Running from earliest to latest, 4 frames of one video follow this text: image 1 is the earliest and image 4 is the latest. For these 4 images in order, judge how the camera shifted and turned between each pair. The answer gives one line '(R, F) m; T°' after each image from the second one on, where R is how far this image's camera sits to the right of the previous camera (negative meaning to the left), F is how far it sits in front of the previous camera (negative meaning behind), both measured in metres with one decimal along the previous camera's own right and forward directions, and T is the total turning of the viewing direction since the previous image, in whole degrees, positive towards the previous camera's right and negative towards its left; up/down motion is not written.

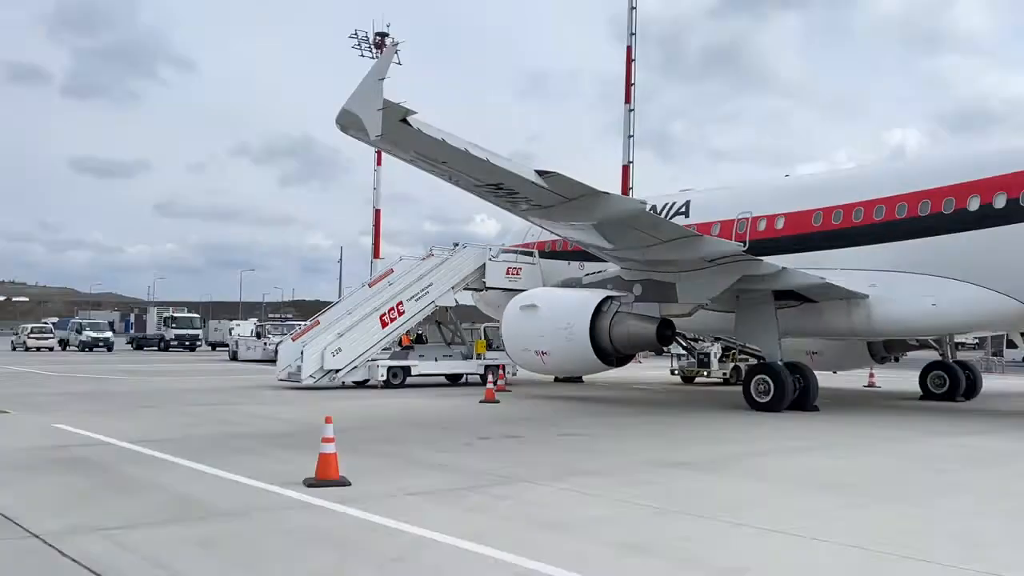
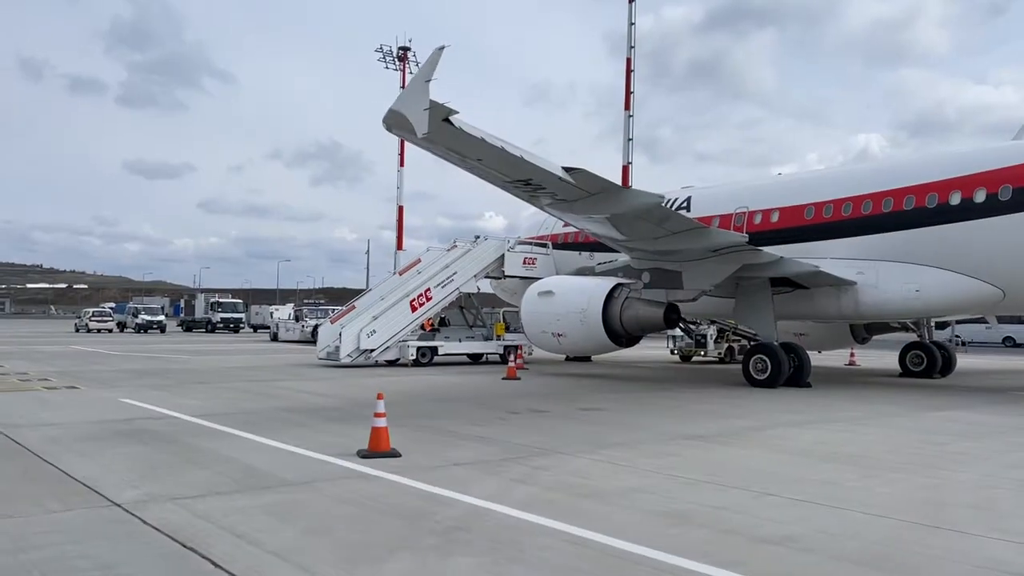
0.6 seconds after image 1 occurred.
(-0.3, -0.7) m; 0°
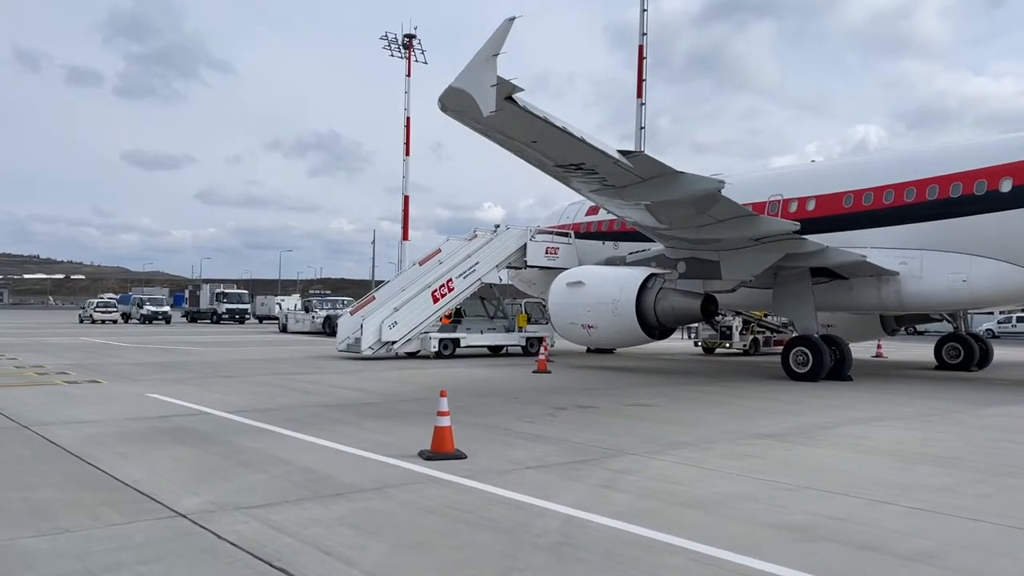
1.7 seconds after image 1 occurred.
(-0.5, +0.5) m; 0°
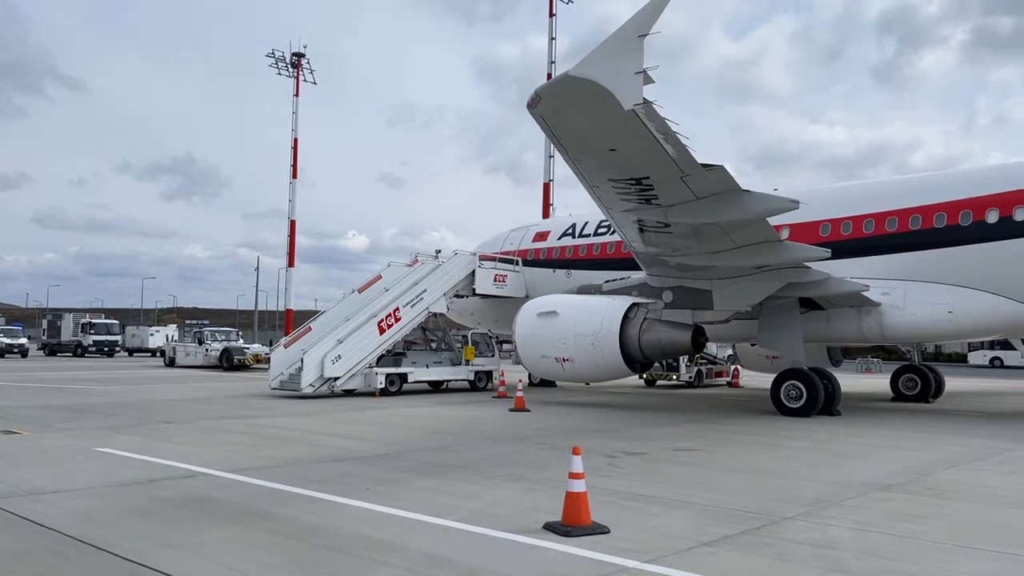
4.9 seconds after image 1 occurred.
(-1.7, +1.4) m; +9°
